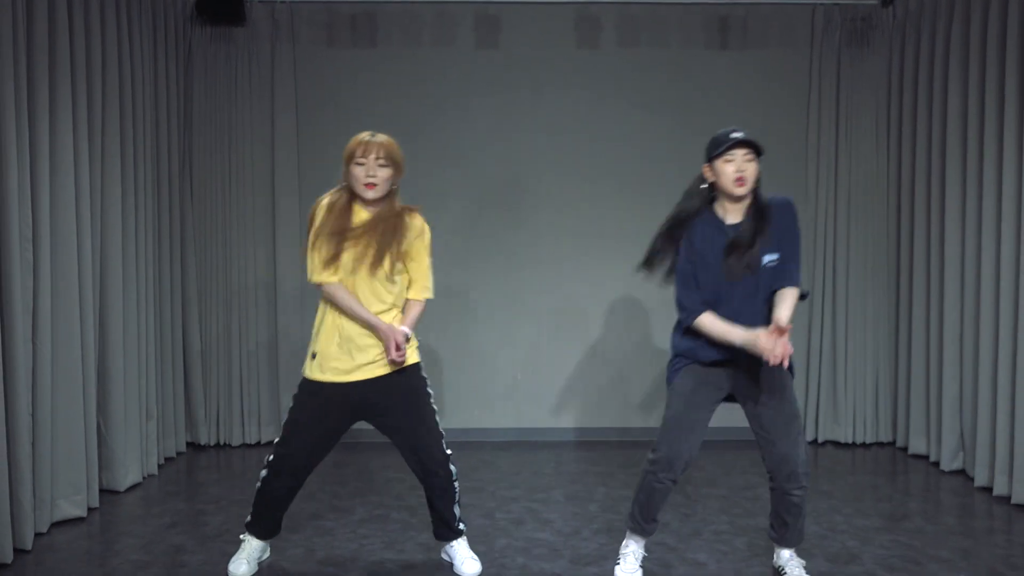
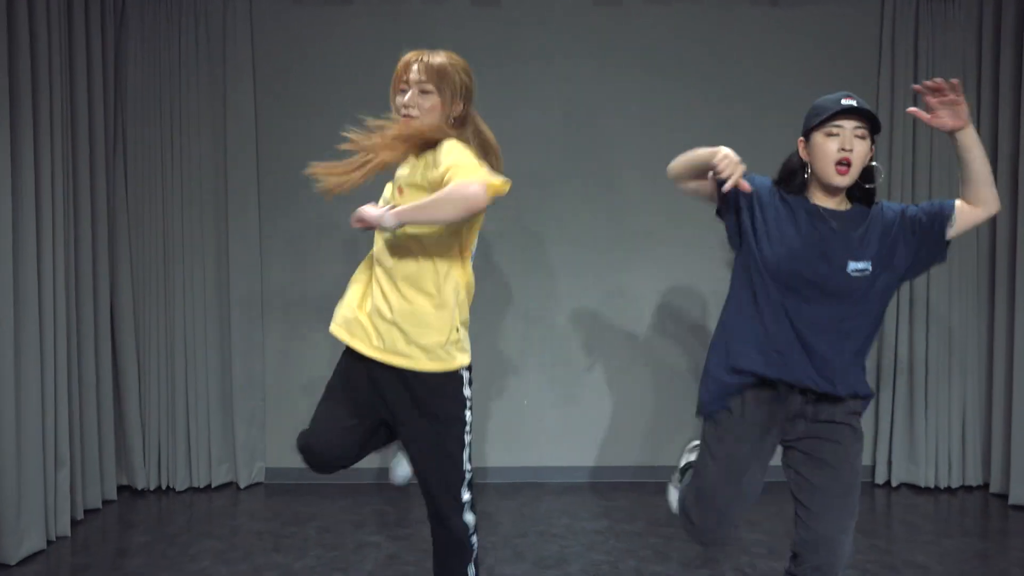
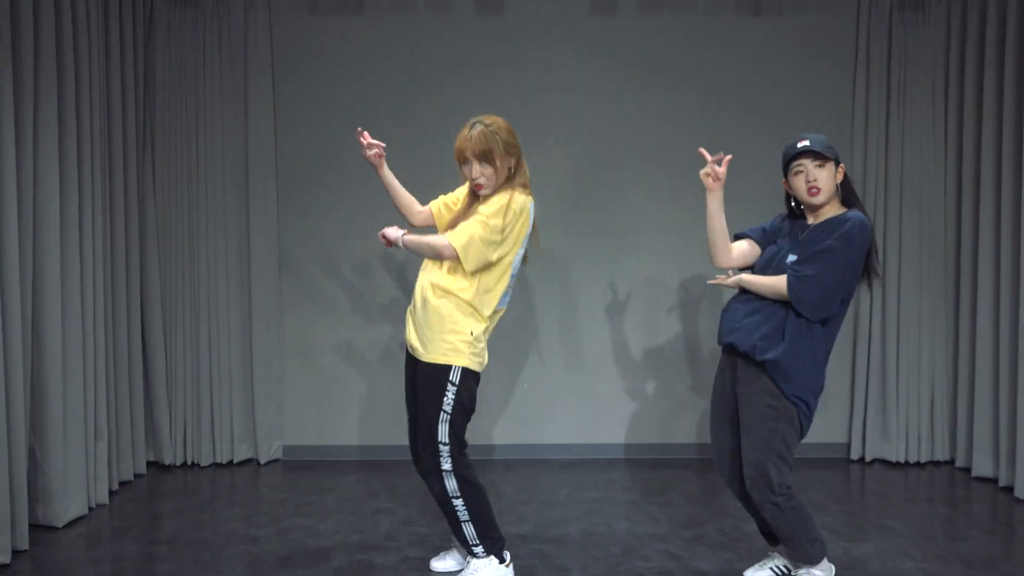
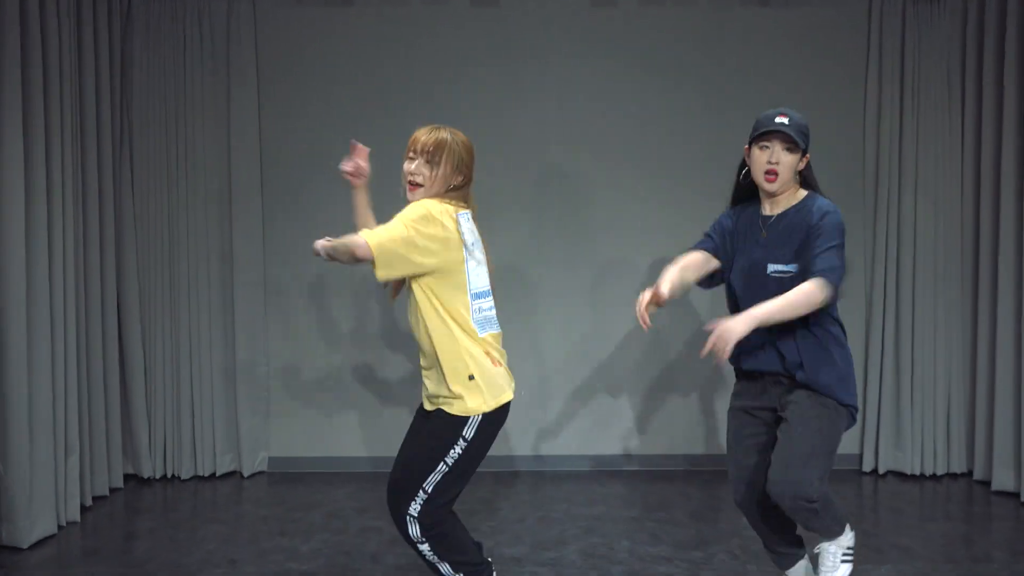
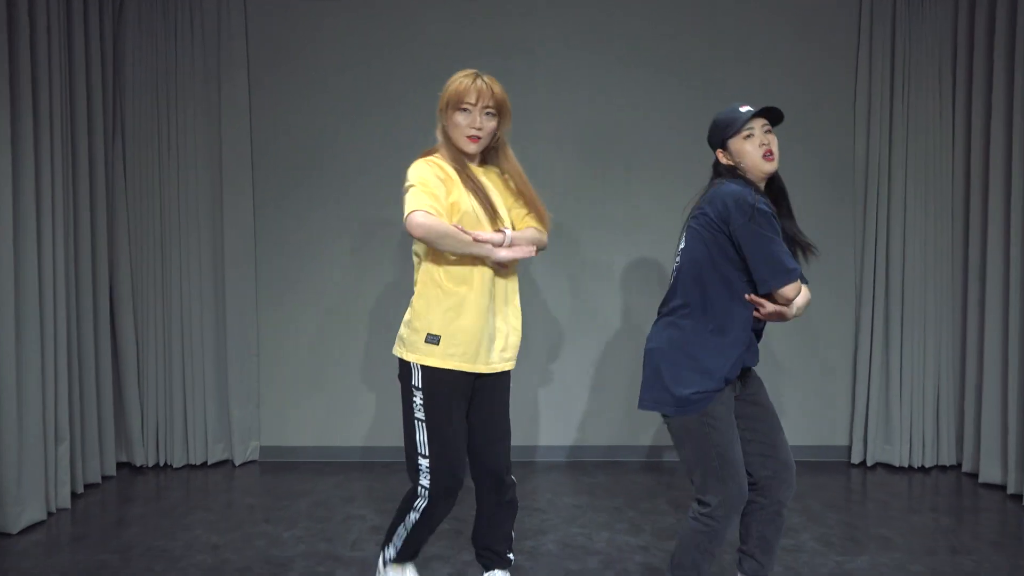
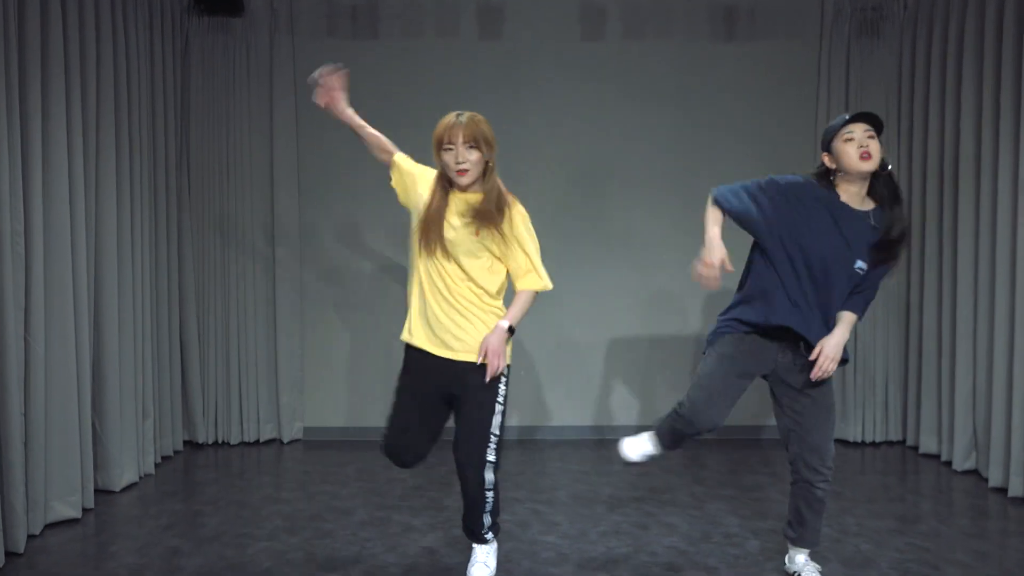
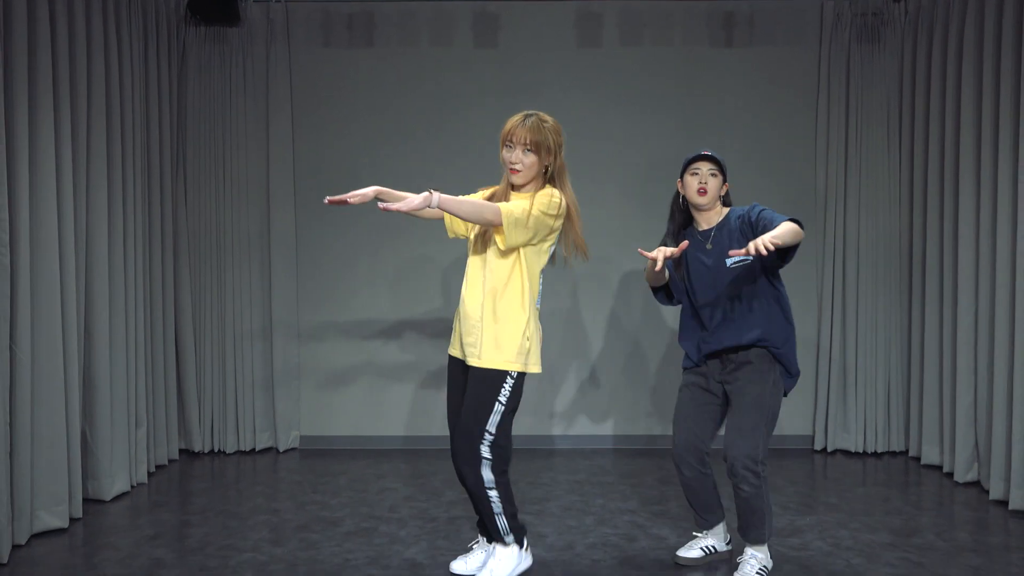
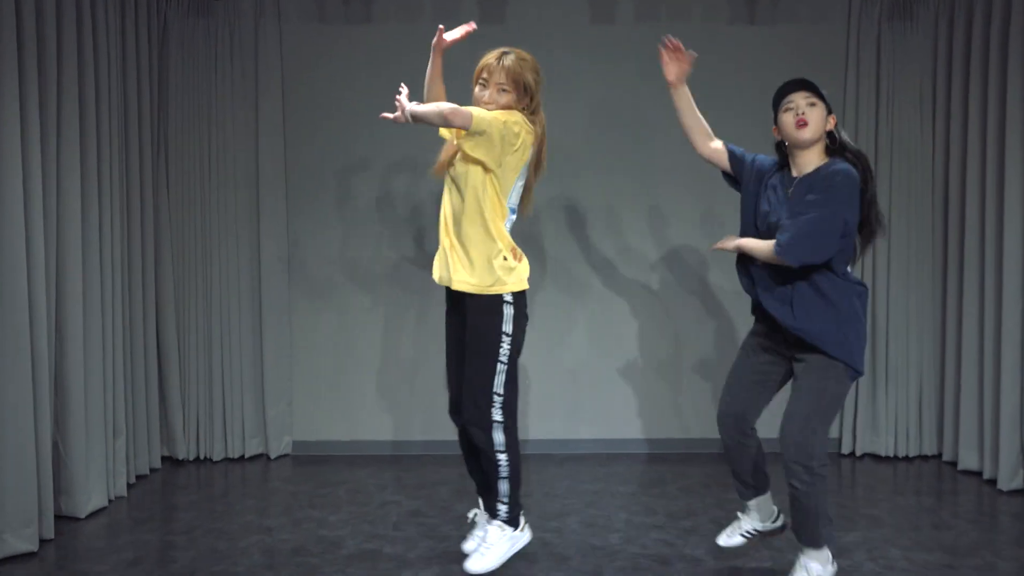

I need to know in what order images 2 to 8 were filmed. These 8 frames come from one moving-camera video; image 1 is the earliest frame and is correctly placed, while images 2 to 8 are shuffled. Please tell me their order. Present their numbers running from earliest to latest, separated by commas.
6, 8, 3, 4, 2, 7, 5
